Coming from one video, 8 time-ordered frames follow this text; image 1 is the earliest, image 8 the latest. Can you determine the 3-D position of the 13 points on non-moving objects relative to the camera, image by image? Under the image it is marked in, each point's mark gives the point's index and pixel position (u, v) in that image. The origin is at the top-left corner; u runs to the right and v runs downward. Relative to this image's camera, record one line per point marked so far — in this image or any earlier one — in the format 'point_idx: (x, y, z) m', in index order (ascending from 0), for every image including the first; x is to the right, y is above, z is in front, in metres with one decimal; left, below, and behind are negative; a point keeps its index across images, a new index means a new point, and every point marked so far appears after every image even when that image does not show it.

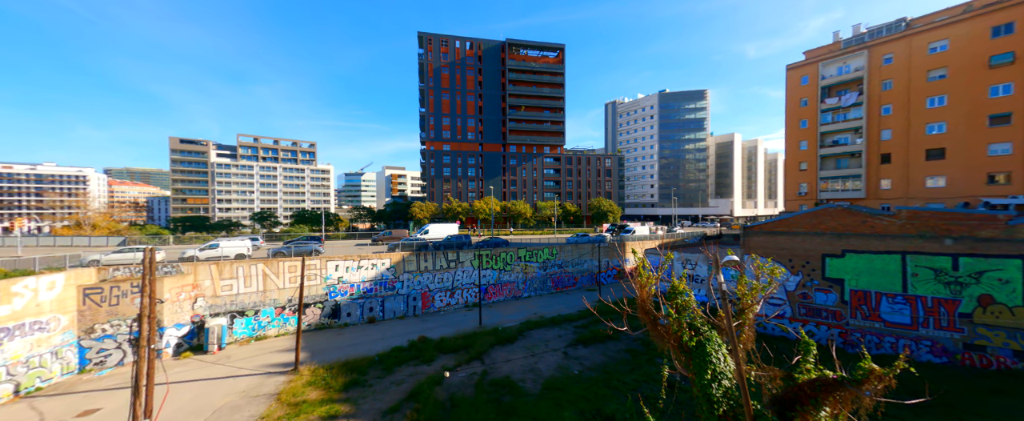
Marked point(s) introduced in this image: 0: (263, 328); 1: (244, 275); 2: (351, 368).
0: (-13.4, -6.3, +18.8) m
1: (-14.0, -3.3, +18.3) m
2: (-6.3, -6.2, +13.8) m
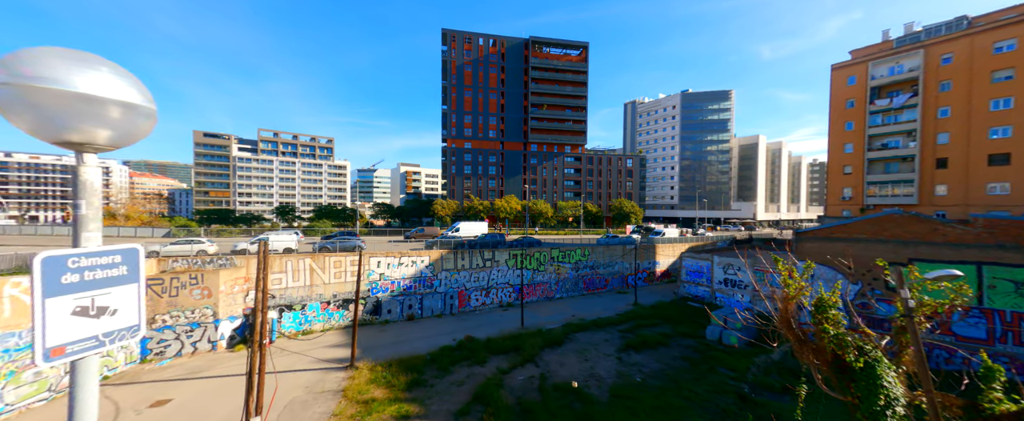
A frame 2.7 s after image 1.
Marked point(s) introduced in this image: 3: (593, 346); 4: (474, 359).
0: (-10.9, -6.0, +18.8) m
1: (-11.5, -3.0, +18.4) m
2: (-4.0, -6.1, +13.6) m
3: (+3.9, -6.6, +17.0) m
4: (-1.7, -6.3, +14.9) m
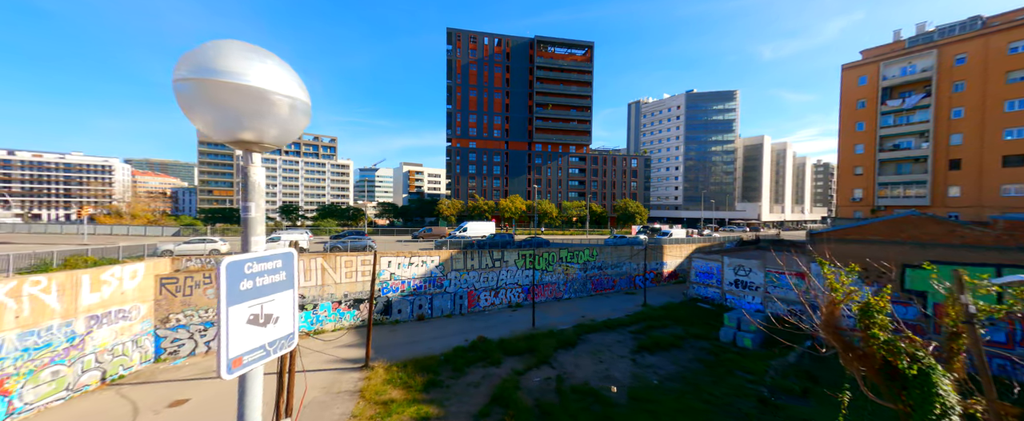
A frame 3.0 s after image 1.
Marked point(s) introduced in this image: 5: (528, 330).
0: (-10.3, -6.0, +18.8) m
1: (-10.8, -3.0, +18.3) m
2: (-3.4, -6.1, +13.6) m
3: (+4.5, -6.6, +16.9) m
4: (-1.0, -6.3, +14.8) m
5: (+0.9, -6.7, +19.5) m
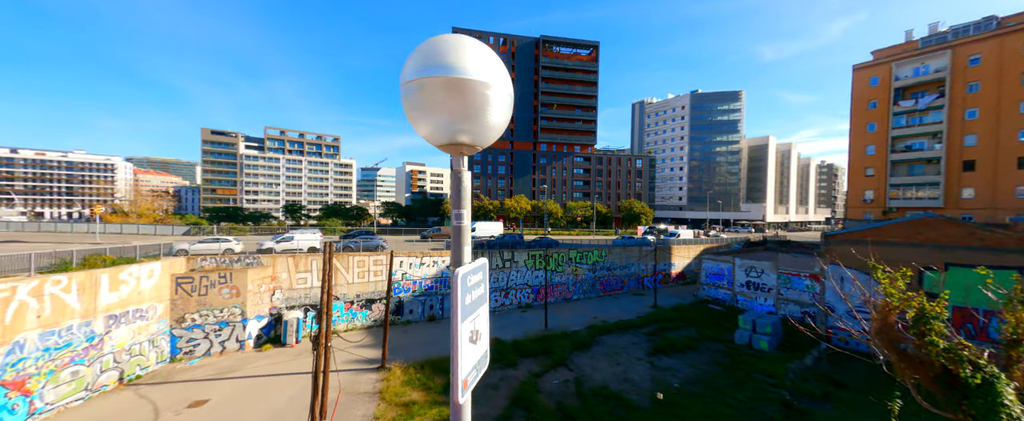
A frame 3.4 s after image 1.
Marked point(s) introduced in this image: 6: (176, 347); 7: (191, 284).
0: (-9.6, -6.0, +18.7) m
1: (-10.1, -3.0, +18.3) m
2: (-2.7, -6.1, +13.5) m
3: (+5.2, -6.7, +16.8) m
4: (-0.3, -6.4, +14.7) m
5: (+1.6, -6.7, +19.4) m
6: (-13.9, -5.7, +14.5) m
7: (-13.5, -3.1, +14.8) m
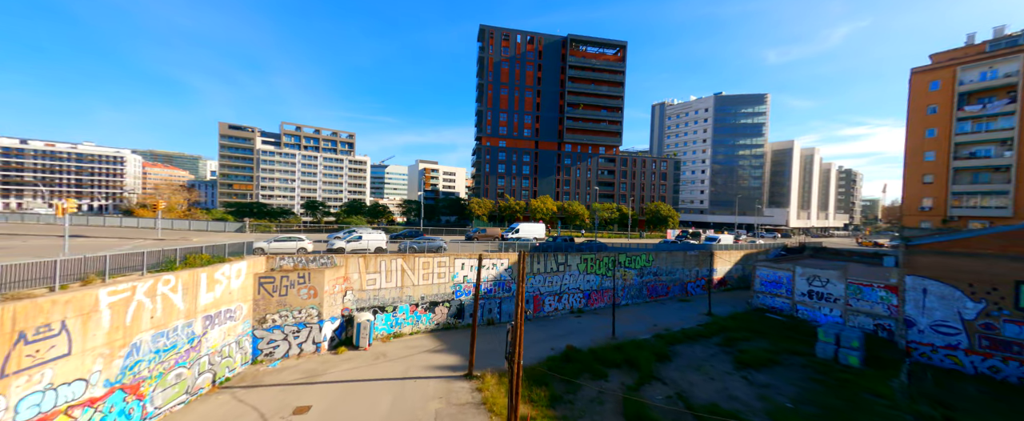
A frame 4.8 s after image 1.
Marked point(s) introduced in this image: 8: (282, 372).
0: (-5.9, -6.0, +18.3) m
1: (-6.4, -3.0, +17.9) m
2: (+0.8, -6.2, +12.9) m
3: (+8.9, -6.9, +16.1) m
4: (+3.3, -6.5, +14.1) m
5: (+5.3, -6.9, +18.8) m
6: (-10.3, -5.6, +14.2) m
7: (-9.9, -3.0, +14.5) m
8: (-8.9, -6.3, +13.6) m
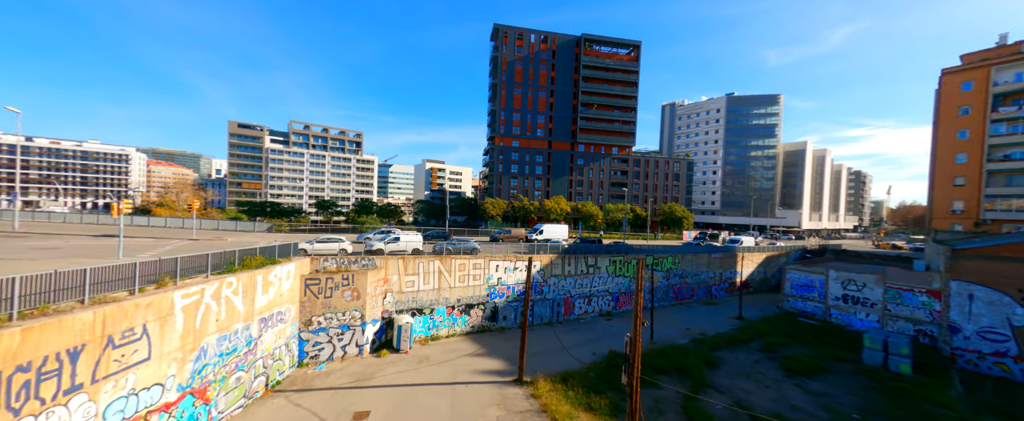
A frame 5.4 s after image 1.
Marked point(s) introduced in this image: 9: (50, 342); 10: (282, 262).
0: (-3.9, -6.0, +18.1) m
1: (-4.4, -3.0, +17.7) m
2: (+2.8, -6.3, +12.7) m
3: (+10.8, -7.1, +15.8) m
4: (+5.2, -6.6, +13.9) m
5: (+7.3, -7.0, +18.5) m
6: (-8.4, -5.6, +14.0) m
7: (-7.9, -3.0, +14.3) m
8: (-7.0, -6.3, +13.5) m
9: (-7.7, -2.1, +5.9) m
10: (-8.5, -1.9, +13.0) m
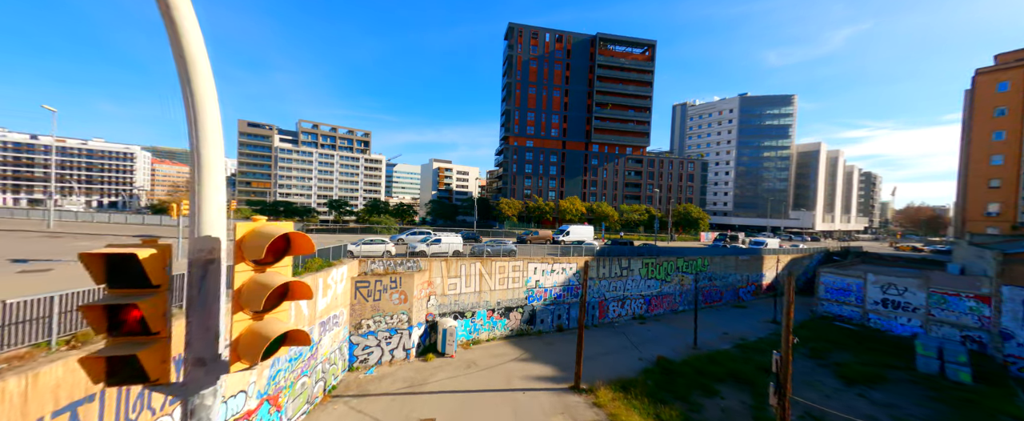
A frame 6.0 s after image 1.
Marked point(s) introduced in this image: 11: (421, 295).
0: (-1.7, -6.1, +17.9) m
1: (-2.2, -3.1, +17.4) m
2: (+4.9, -6.4, +12.3) m
3: (+12.9, -7.2, +15.3) m
4: (+7.3, -6.7, +13.5) m
5: (+9.4, -7.1, +18.1) m
6: (-6.2, -5.7, +13.8) m
7: (-5.8, -3.1, +14.1) m
8: (-4.9, -6.4, +13.2) m
9: (-5.7, -2.2, +5.7) m
10: (-6.4, -2.0, +12.8) m
11: (-4.1, -3.8, +15.8) m
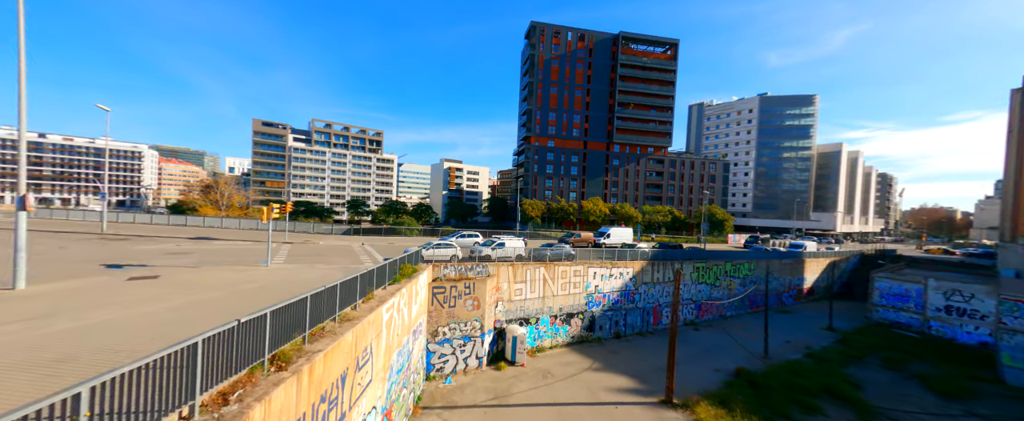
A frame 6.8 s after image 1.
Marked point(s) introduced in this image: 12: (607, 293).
0: (+1.5, -6.3, +17.4) m
1: (+1.0, -3.3, +16.9) m
2: (+8.0, -6.6, +11.7) m
3: (+16.1, -7.4, +14.6) m
4: (+10.4, -6.9, +12.9) m
5: (+12.6, -7.3, +17.5) m
6: (-3.1, -5.8, +13.4) m
7: (-2.6, -3.3, +13.6) m
8: (-1.7, -6.5, +12.8) m
9: (-2.6, -2.4, +5.2) m
10: (-3.3, -2.1, +12.3) m
11: (-0.9, -4.0, +15.4) m
12: (+5.3, -4.7, +20.2) m
